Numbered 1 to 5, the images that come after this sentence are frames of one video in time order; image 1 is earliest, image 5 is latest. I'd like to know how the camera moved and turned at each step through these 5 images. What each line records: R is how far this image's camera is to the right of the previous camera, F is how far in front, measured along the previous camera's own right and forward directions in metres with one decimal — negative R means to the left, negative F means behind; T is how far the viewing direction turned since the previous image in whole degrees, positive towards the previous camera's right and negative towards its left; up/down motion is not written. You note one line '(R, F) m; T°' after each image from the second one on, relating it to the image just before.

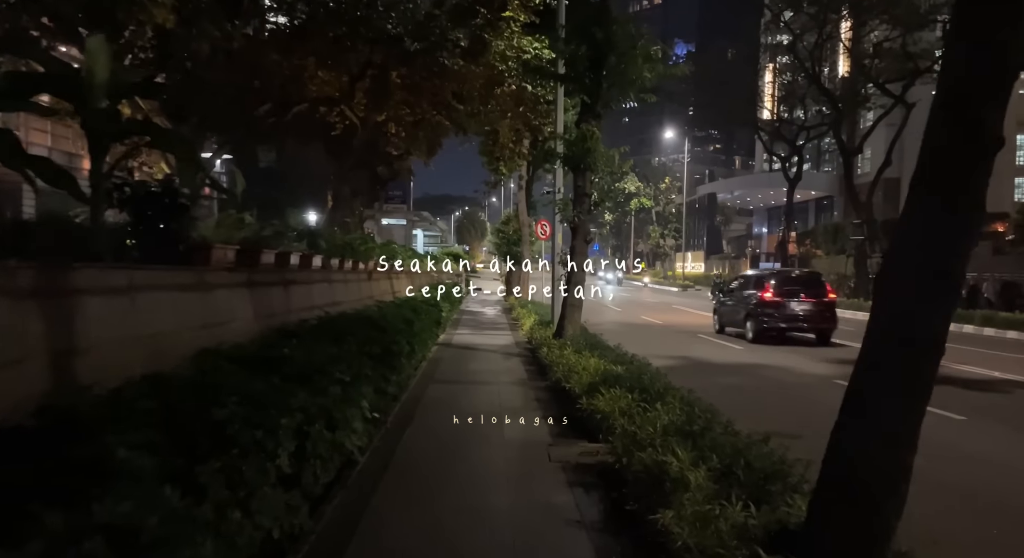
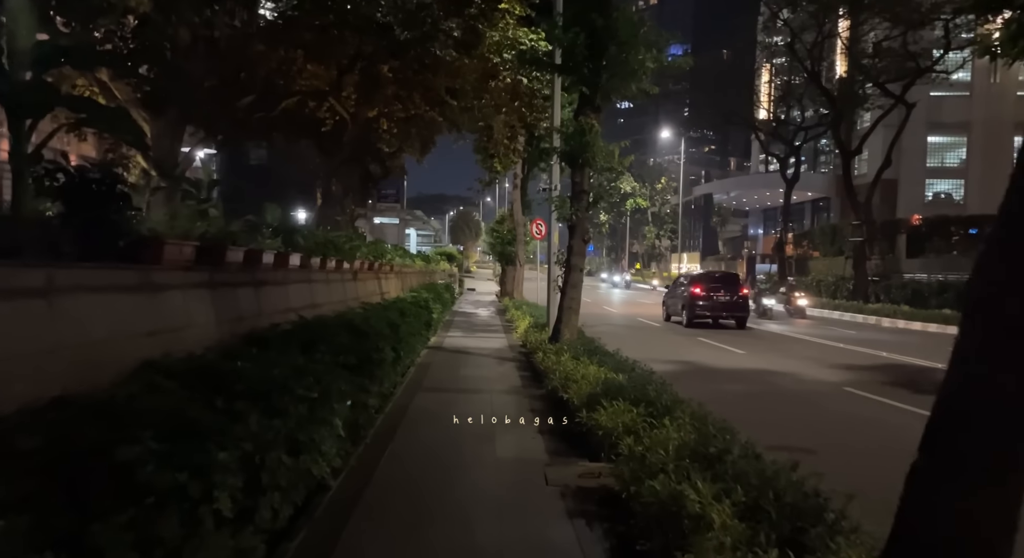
(0.0, +0.6) m; 0°
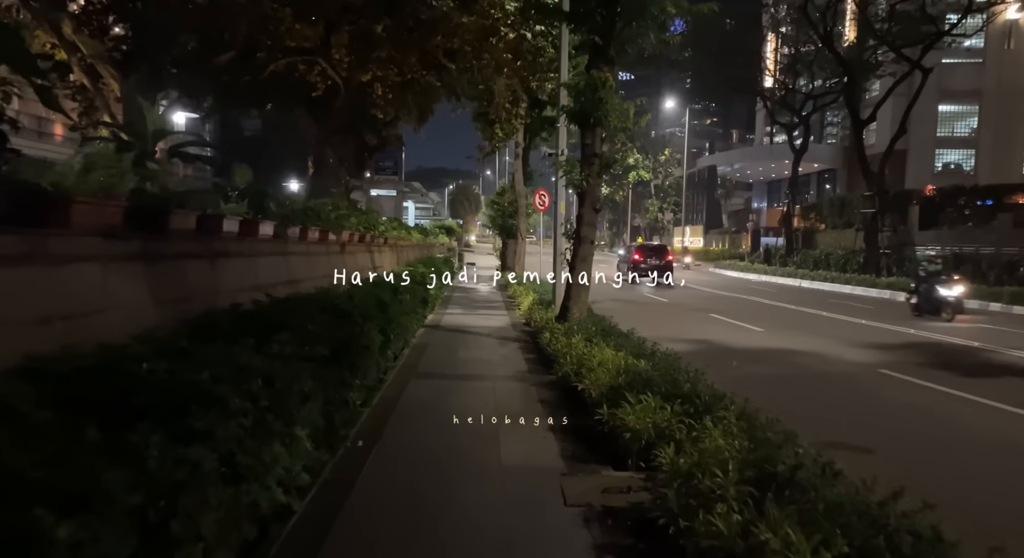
(-0.1, +1.0) m; 0°
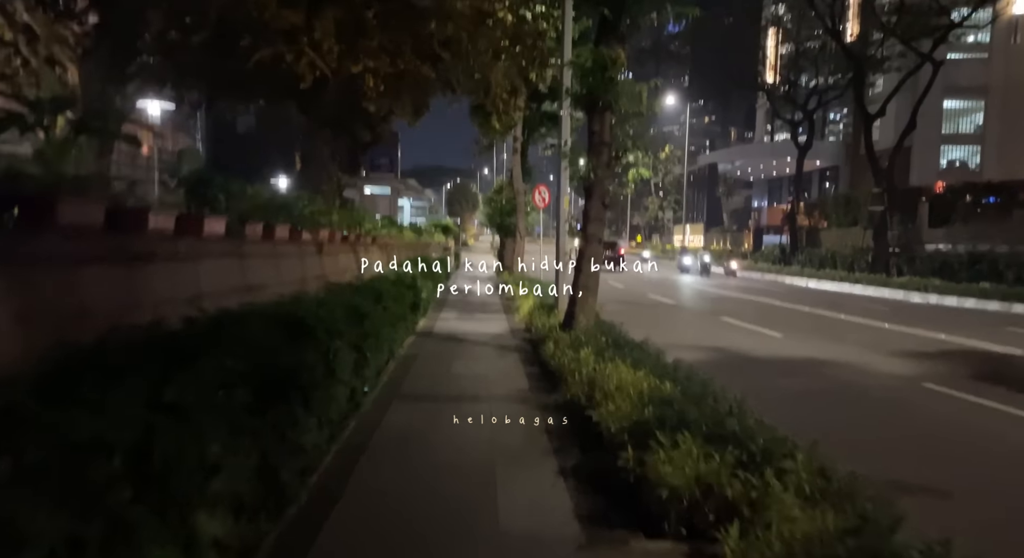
(0.0, +1.1) m; 0°
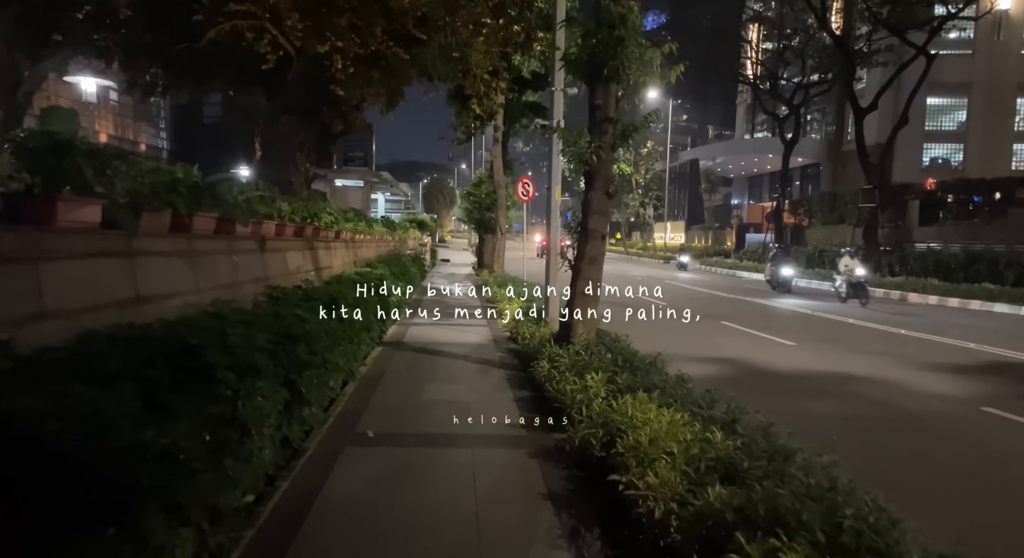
(-0.1, +1.6) m; +2°
